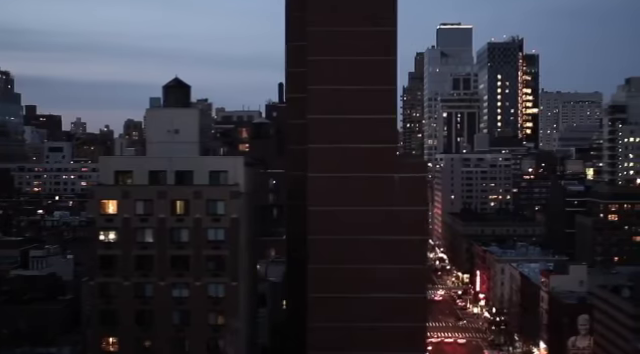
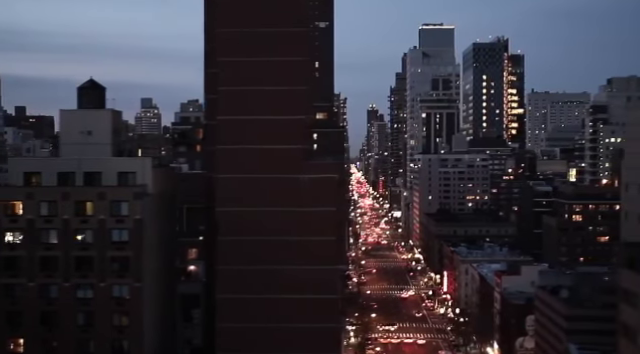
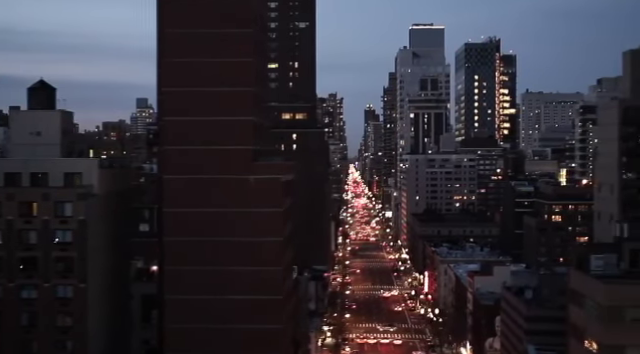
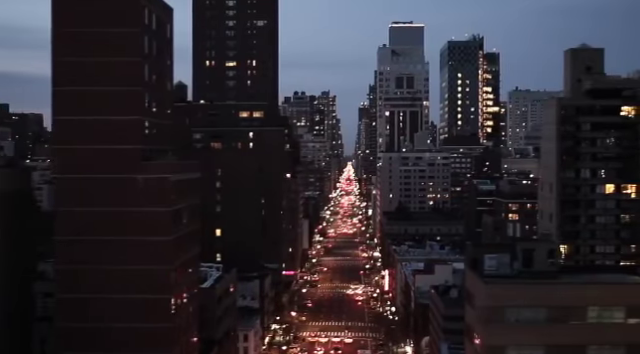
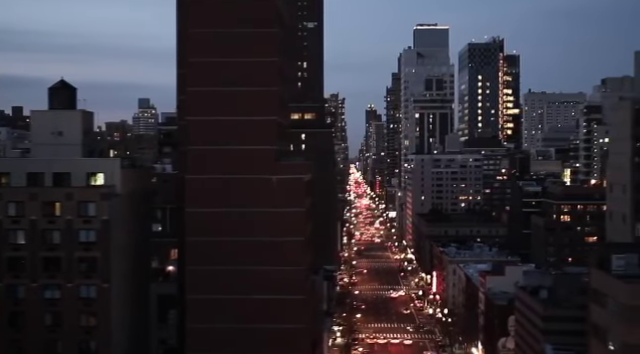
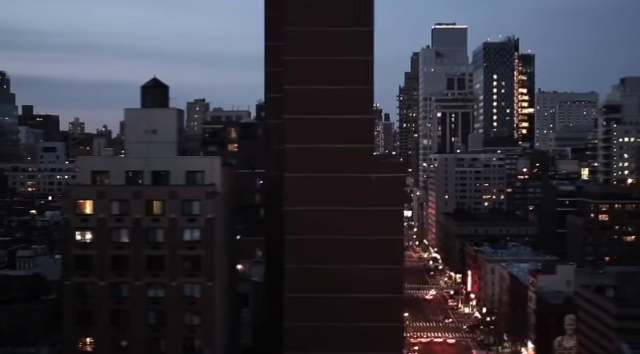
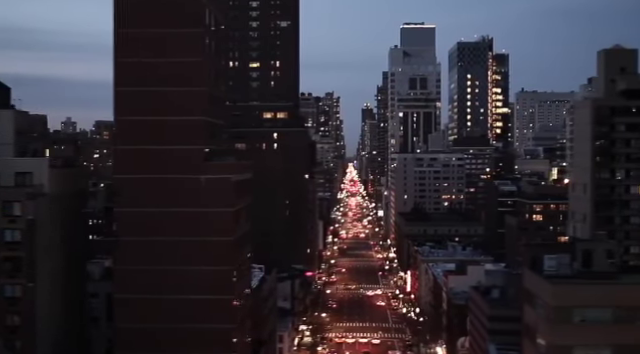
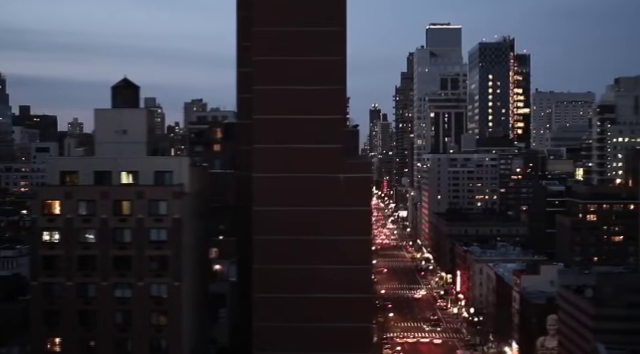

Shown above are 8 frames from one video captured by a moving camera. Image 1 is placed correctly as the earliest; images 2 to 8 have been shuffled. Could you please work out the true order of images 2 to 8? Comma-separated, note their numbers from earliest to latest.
6, 8, 2, 5, 3, 7, 4
